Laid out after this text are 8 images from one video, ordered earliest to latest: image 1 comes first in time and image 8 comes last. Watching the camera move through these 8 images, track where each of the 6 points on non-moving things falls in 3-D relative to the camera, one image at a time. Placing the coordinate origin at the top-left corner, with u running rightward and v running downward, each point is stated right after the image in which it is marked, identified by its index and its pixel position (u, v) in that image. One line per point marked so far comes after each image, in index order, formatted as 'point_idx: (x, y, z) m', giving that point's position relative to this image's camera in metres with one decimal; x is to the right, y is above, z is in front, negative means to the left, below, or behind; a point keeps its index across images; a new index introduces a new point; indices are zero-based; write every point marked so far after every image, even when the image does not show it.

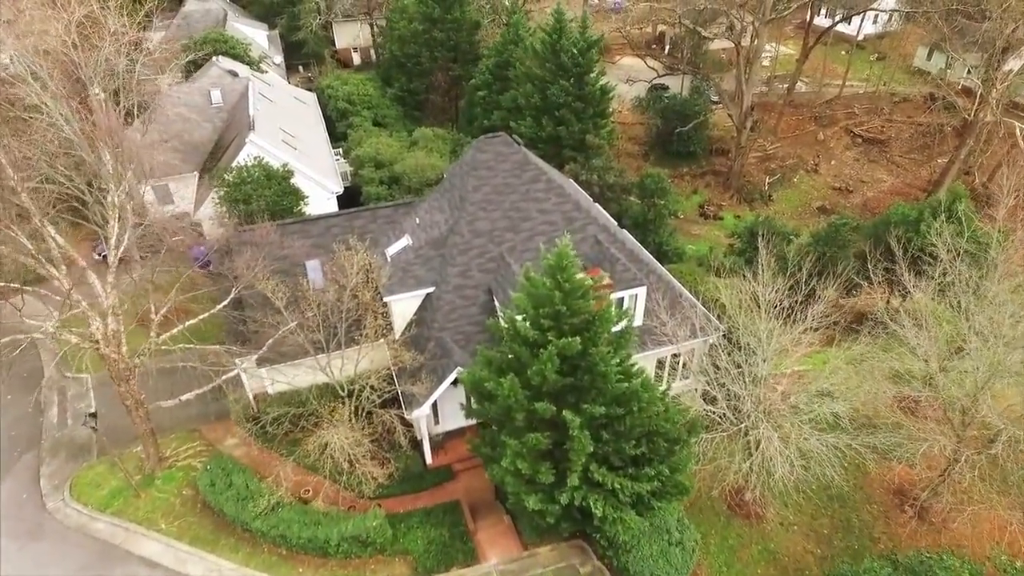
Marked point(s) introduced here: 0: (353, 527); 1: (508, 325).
0: (-5.0, -7.5, +19.8) m
1: (-0.1, -1.0, +16.7) m
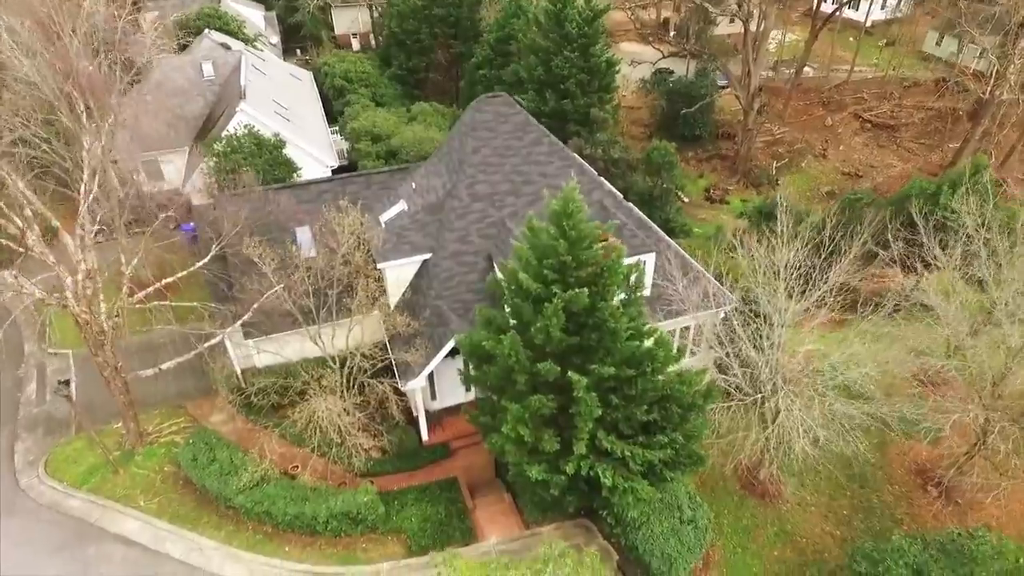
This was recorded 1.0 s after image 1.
0: (-5.0, -6.3, +18.5) m
1: (-0.1, +0.2, +15.4) m
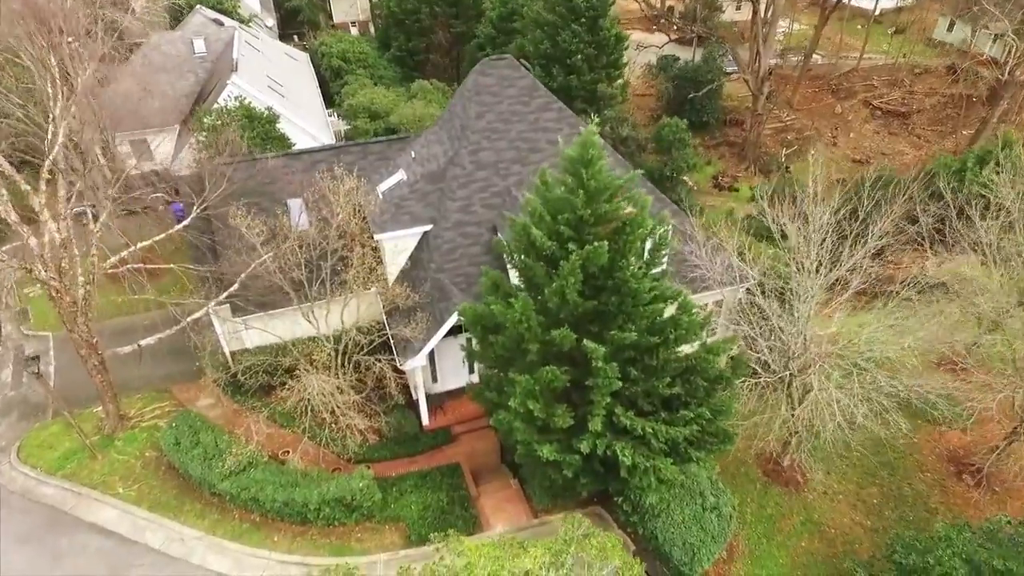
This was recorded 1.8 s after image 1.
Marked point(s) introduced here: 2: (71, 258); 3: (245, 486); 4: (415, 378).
0: (-4.8, -5.5, +17.1) m
1: (+0.1, +1.1, +14.0) m
2: (-12.9, +0.9, +18.4) m
3: (-7.3, -5.5, +17.3) m
4: (-3.0, -2.8, +19.8) m
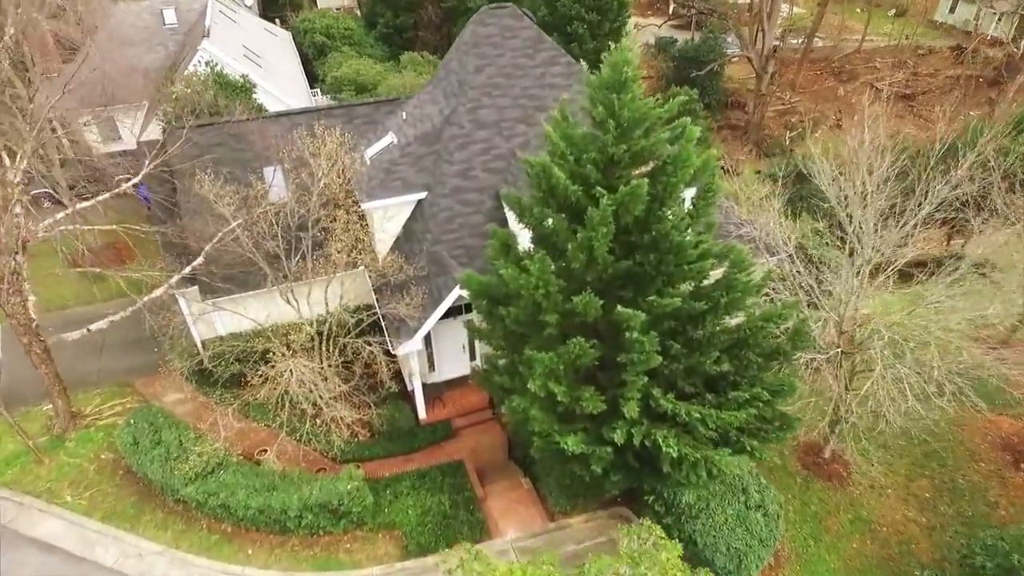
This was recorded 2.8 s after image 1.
0: (-4.5, -4.8, +14.6) m
1: (+0.4, +1.9, +11.6) m
2: (-12.7, +1.5, +15.8) m
3: (-7.0, -4.8, +14.8) m
4: (-2.8, -2.1, +17.4) m
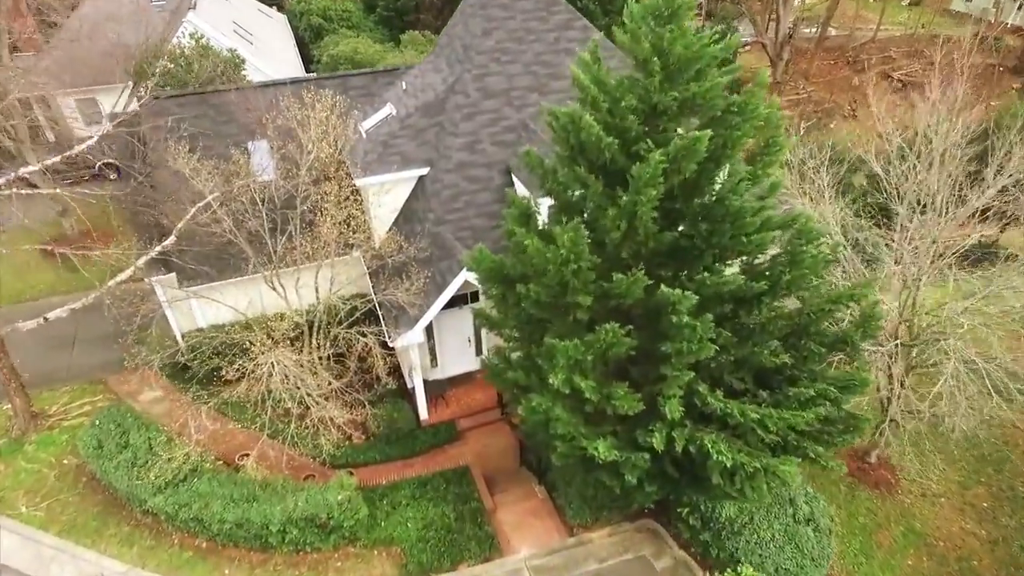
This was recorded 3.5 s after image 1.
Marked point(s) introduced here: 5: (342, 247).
0: (-4.2, -4.4, +12.7) m
1: (+0.7, +2.2, +9.7) m
2: (-12.4, +1.9, +13.9) m
3: (-6.7, -4.4, +12.9) m
4: (-2.5, -1.7, +15.5) m
5: (-4.3, +1.0, +15.8) m
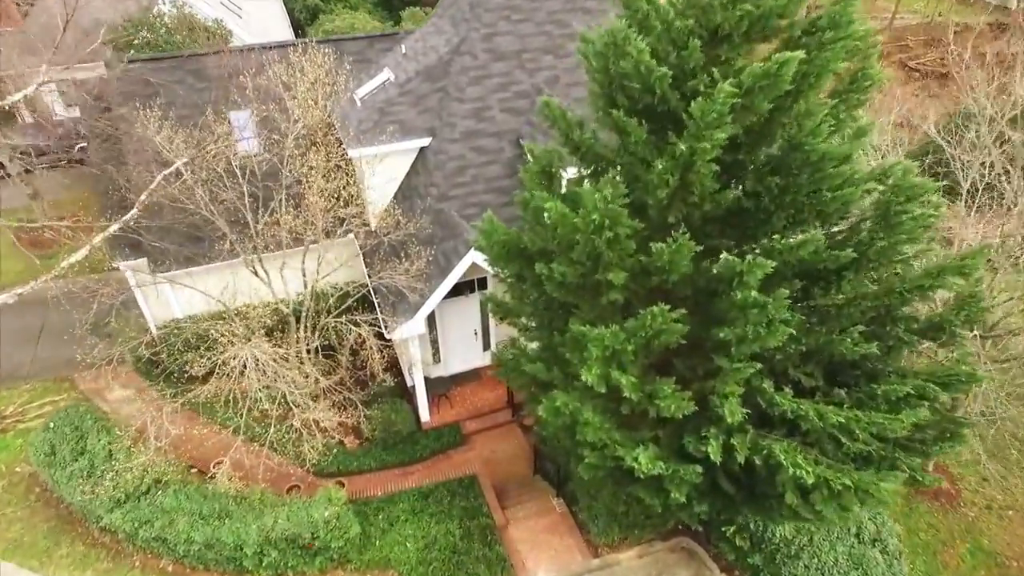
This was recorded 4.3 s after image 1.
0: (-3.9, -4.0, +10.9) m
1: (+1.0, +2.6, +7.9) m
2: (-12.1, +2.2, +12.1) m
3: (-6.4, -4.1, +11.1) m
4: (-2.2, -1.4, +13.6) m
5: (-4.0, +1.4, +14.0) m
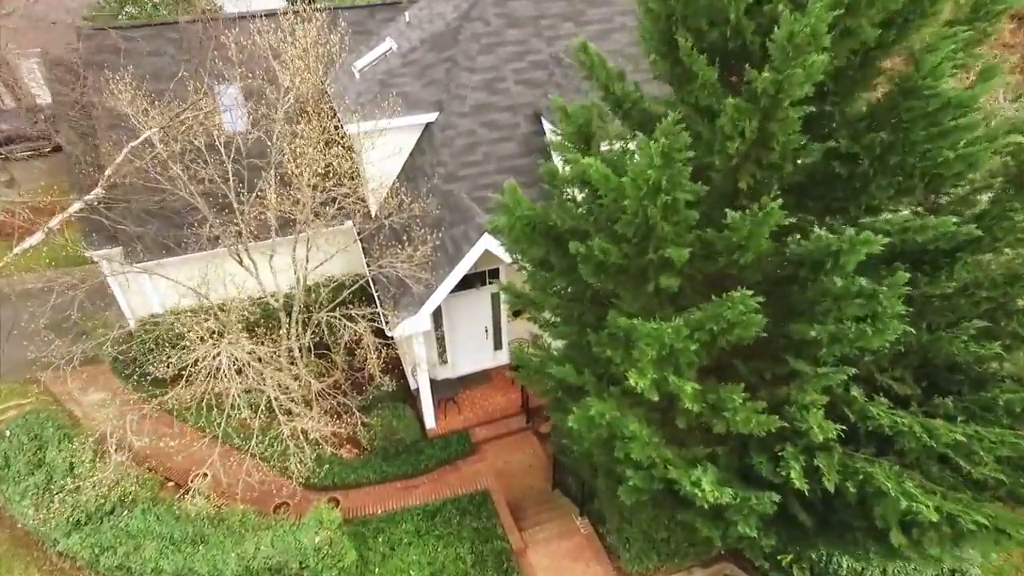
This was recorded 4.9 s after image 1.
0: (-3.6, -3.9, +9.3) m
1: (+1.3, +2.7, +6.3) m
2: (-11.8, +2.4, +10.6) m
3: (-6.1, -3.9, +9.5) m
4: (-1.9, -1.2, +12.1) m
5: (-3.6, +1.5, +12.4) m
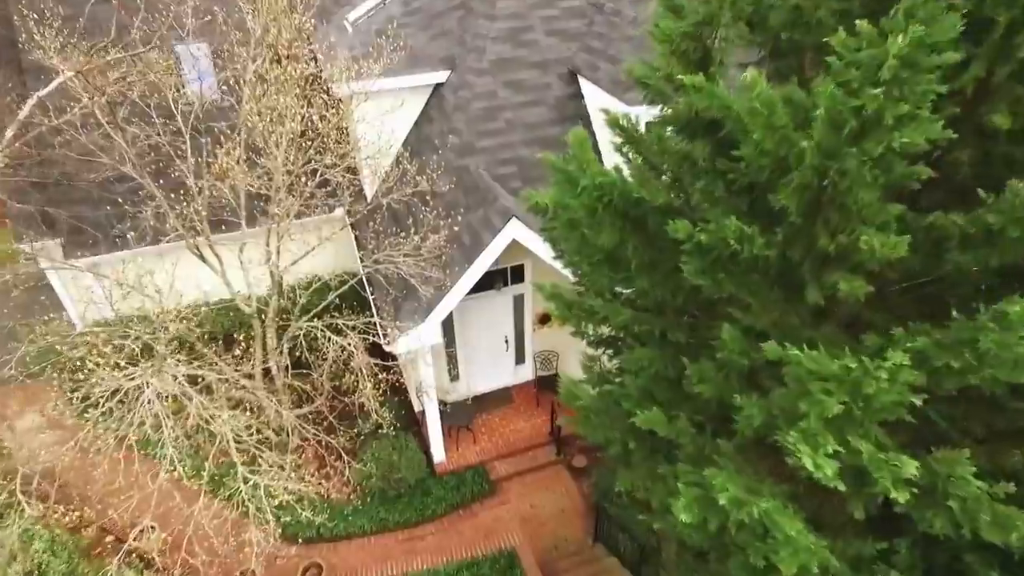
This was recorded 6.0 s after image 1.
0: (-3.1, -3.9, +6.7) m
1: (+1.8, +2.7, +3.7) m
2: (-11.3, +2.4, +8.0) m
3: (-5.6, -3.9, +6.9) m
4: (-1.4, -1.3, +9.5) m
5: (-3.1, +1.5, +9.8) m
